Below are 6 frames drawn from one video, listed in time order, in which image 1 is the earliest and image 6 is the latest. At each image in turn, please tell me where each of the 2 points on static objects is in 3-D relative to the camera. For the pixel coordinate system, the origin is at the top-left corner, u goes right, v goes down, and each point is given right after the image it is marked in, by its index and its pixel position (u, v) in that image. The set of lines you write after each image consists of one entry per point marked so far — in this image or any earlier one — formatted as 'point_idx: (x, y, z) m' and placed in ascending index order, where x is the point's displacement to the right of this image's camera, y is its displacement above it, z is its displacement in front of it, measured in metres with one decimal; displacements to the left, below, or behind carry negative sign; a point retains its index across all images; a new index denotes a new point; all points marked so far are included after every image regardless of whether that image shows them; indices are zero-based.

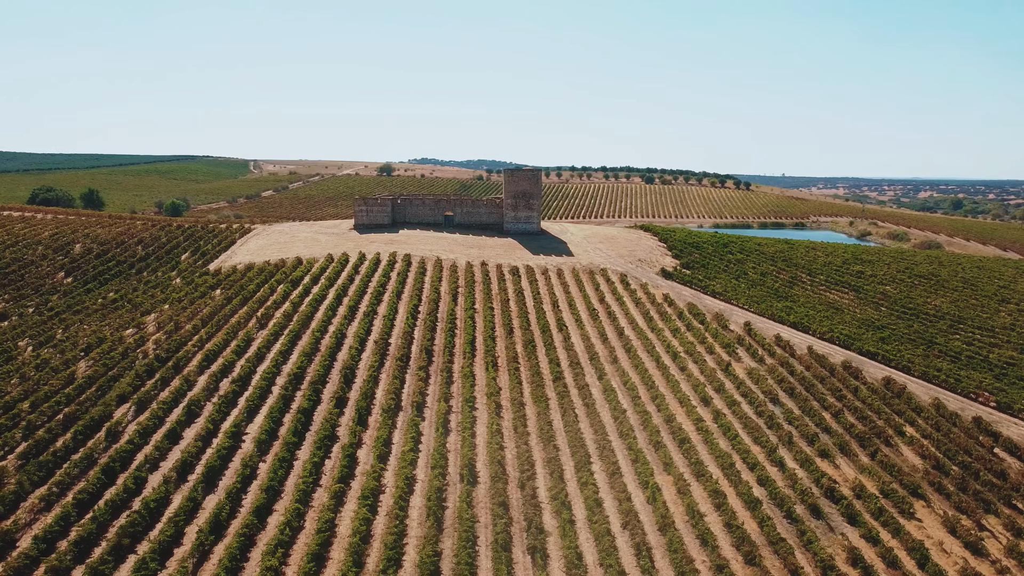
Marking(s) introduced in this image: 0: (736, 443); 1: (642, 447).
0: (+8.0, -5.6, +19.6) m
1: (+4.6, -5.7, +19.5) m
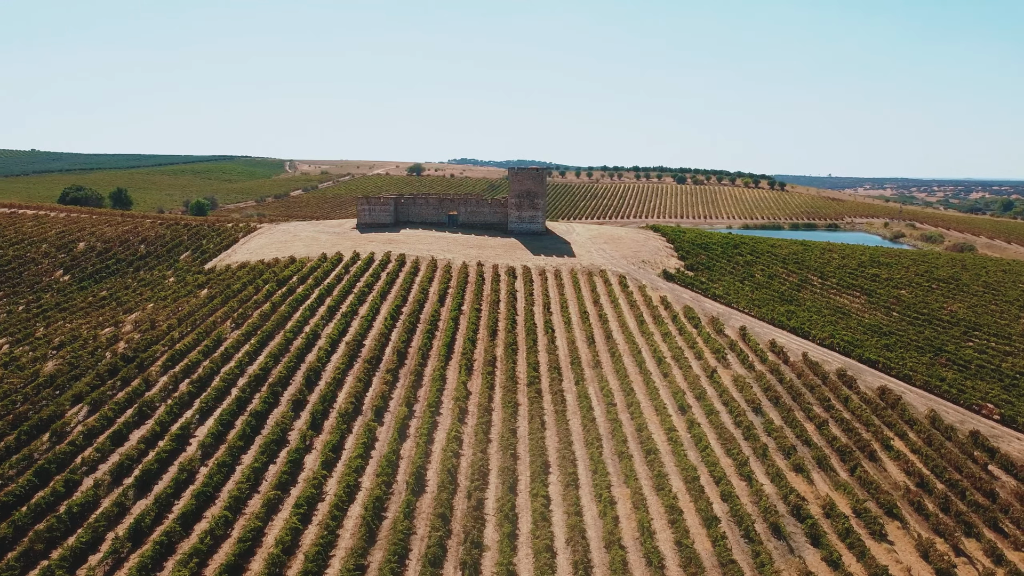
0: (+6.6, -5.7, +18.7) m
1: (+3.2, -5.8, +18.7) m
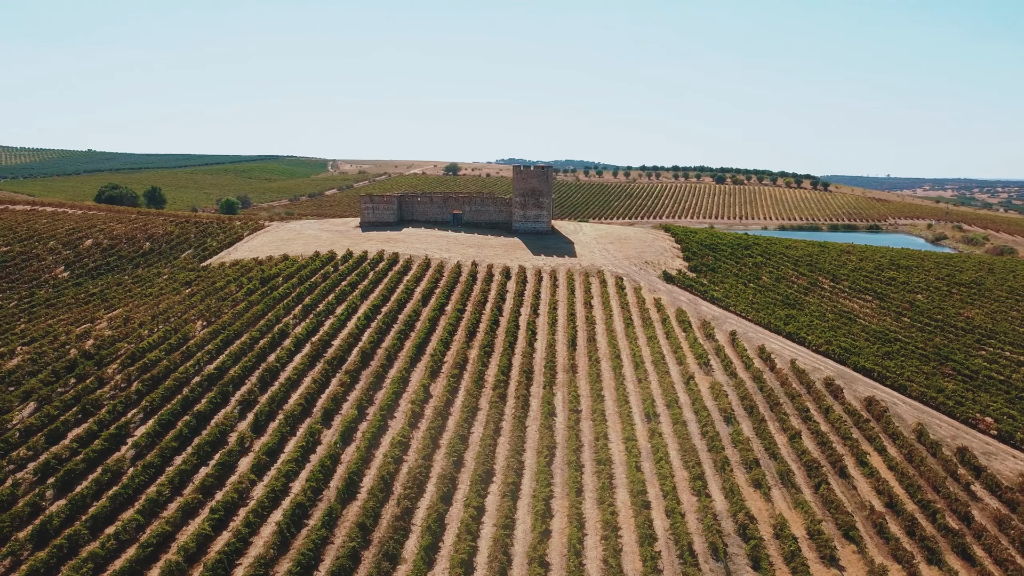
0: (+4.8, -5.9, +17.8) m
1: (+1.4, -5.9, +18.0) m
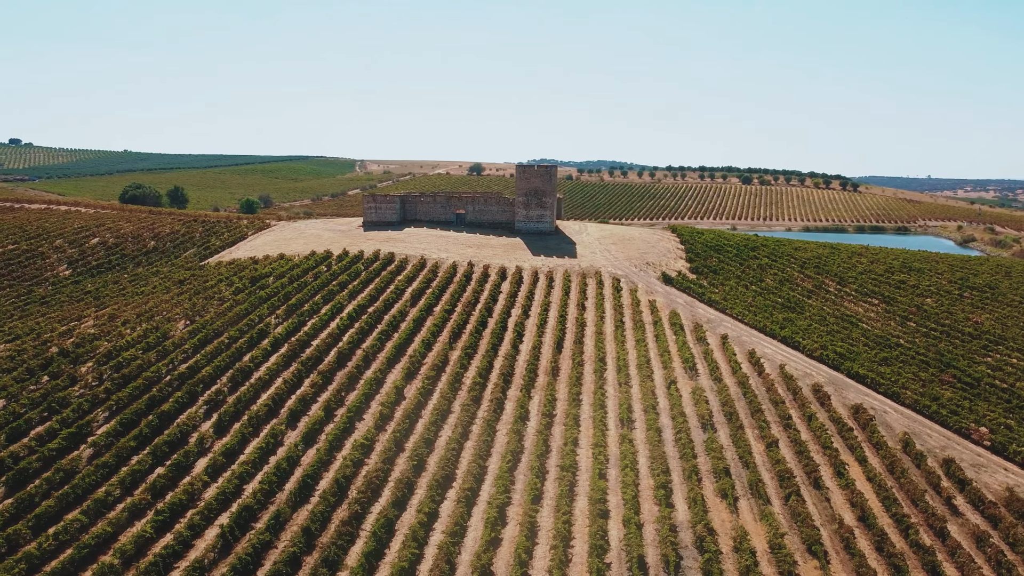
0: (+3.6, -6.0, +17.3) m
1: (+0.1, -6.0, +17.6) m
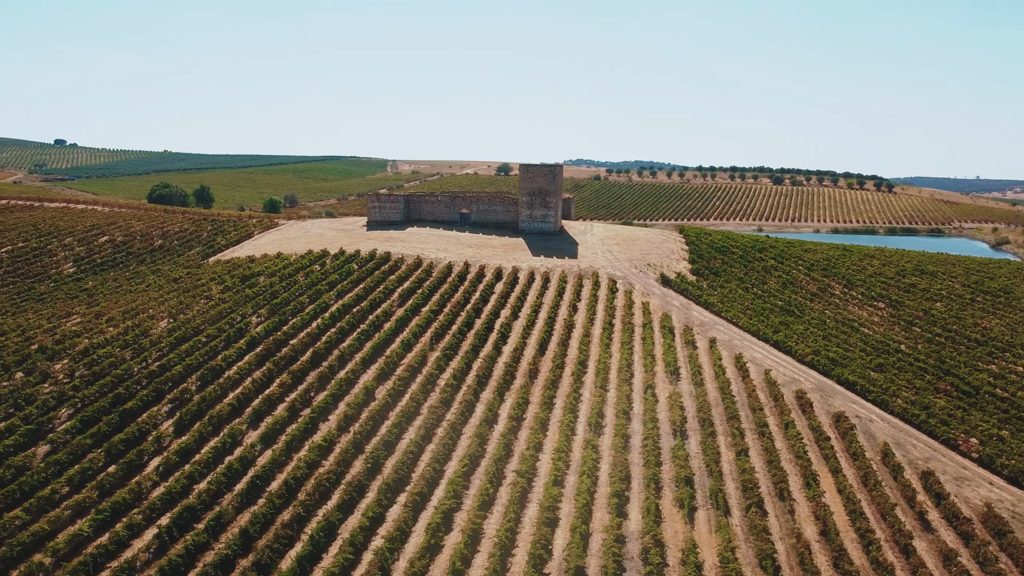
0: (+2.1, -6.0, +17.0) m
1: (-1.3, -6.0, +17.4) m
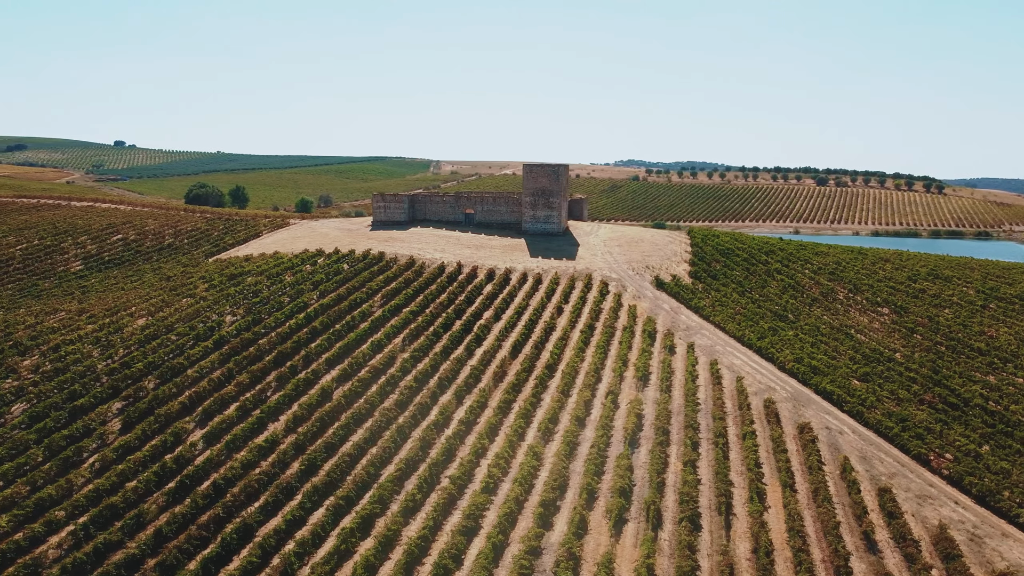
0: (0.0, -6.2, +16.7) m
1: (-3.4, -6.2, +17.3) m
